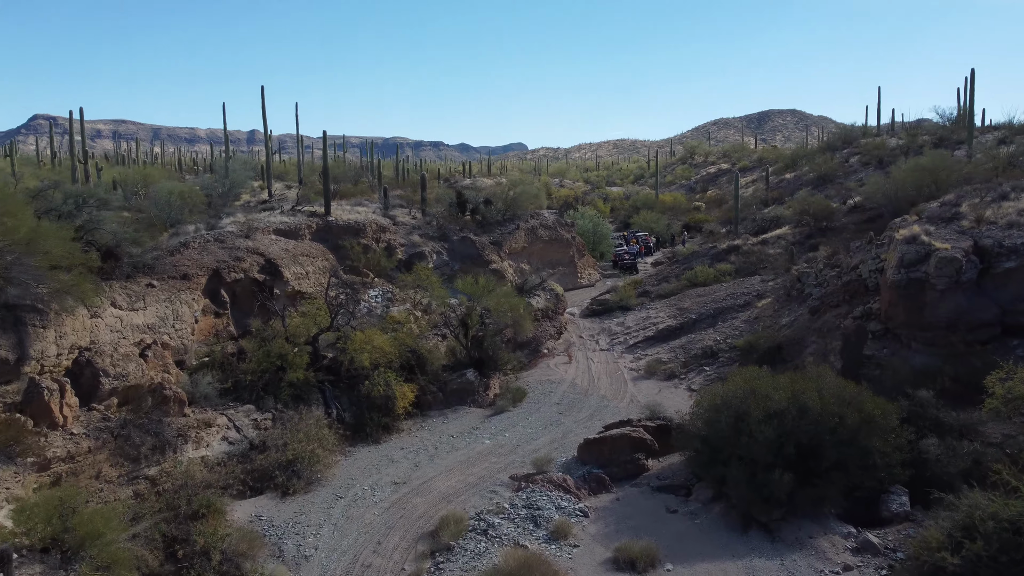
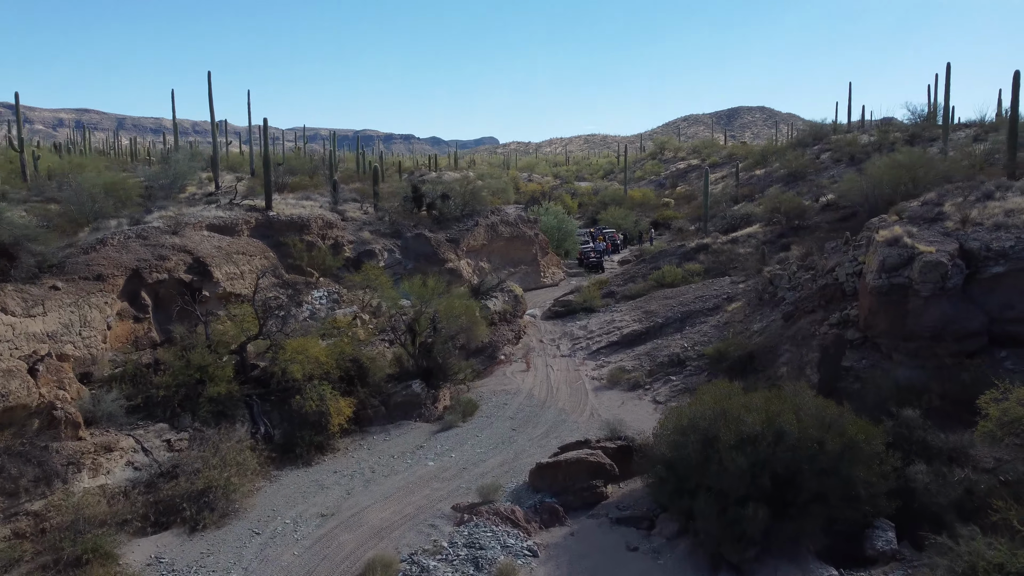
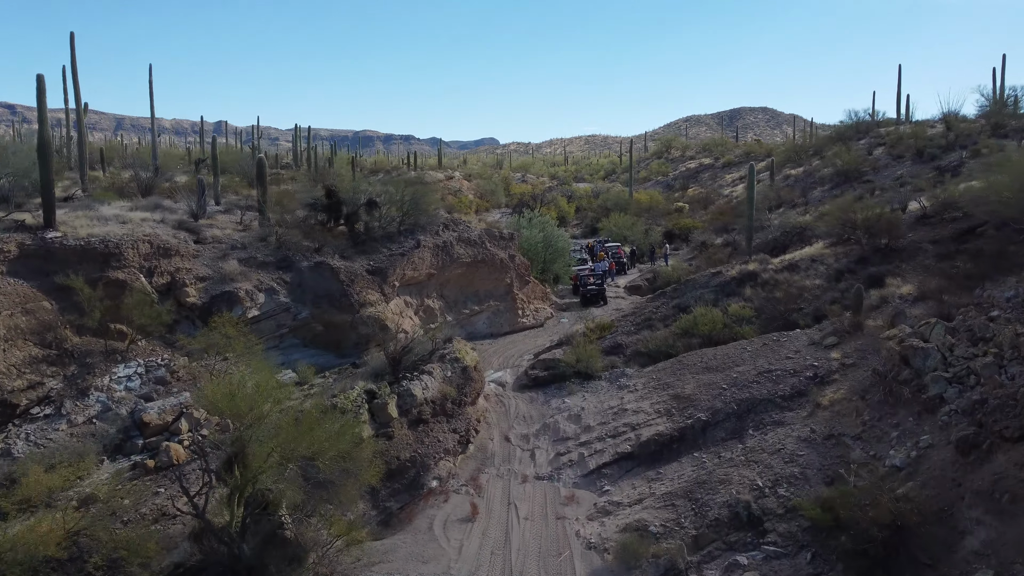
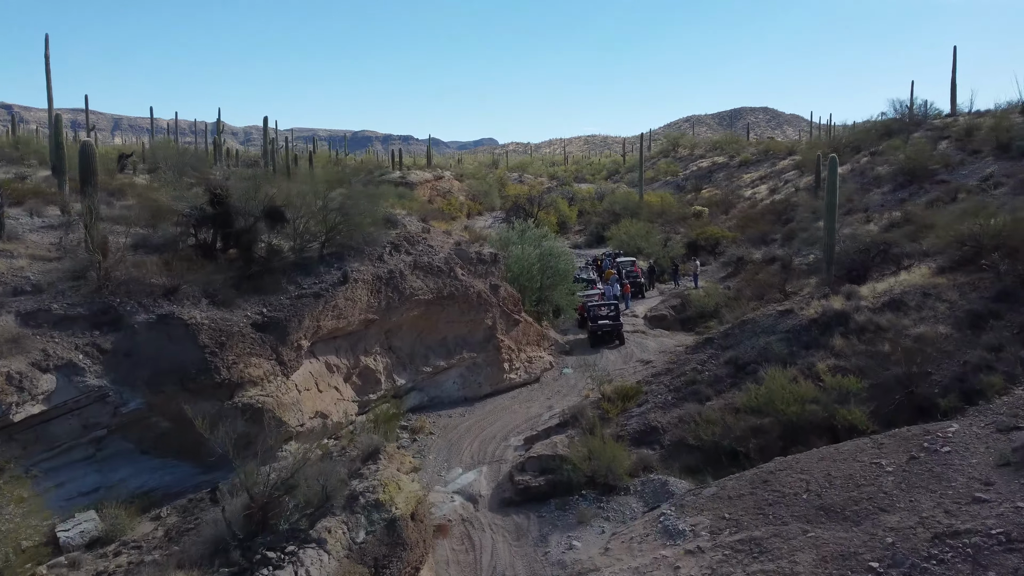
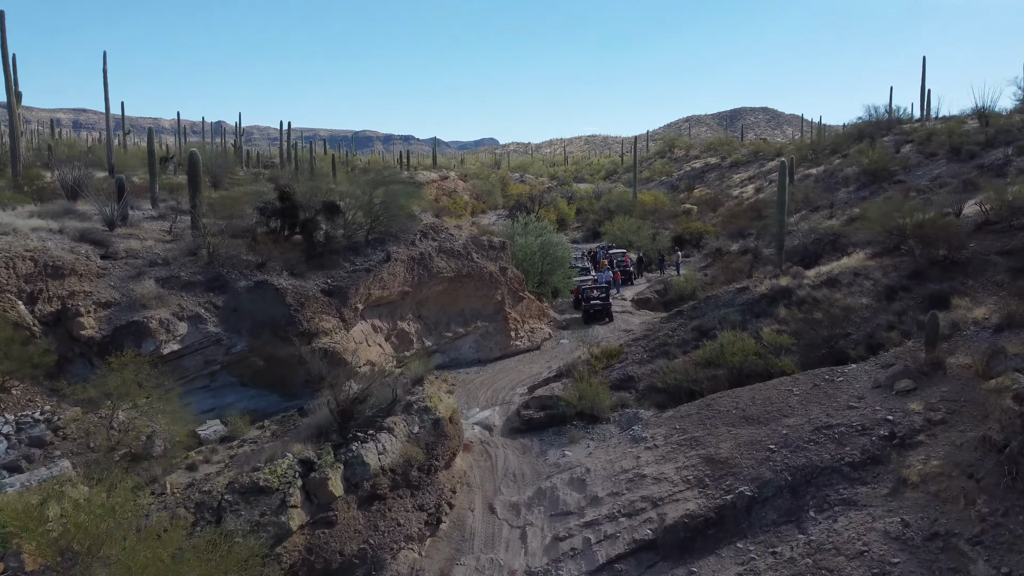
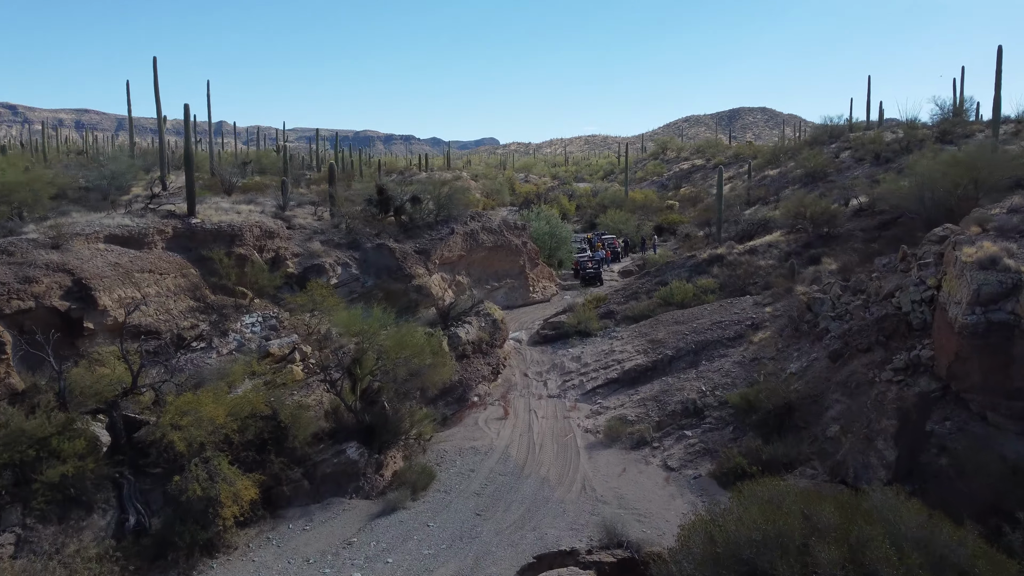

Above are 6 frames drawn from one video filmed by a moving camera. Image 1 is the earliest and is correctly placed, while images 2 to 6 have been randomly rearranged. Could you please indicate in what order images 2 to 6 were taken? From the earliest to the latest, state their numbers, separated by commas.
2, 6, 3, 5, 4
